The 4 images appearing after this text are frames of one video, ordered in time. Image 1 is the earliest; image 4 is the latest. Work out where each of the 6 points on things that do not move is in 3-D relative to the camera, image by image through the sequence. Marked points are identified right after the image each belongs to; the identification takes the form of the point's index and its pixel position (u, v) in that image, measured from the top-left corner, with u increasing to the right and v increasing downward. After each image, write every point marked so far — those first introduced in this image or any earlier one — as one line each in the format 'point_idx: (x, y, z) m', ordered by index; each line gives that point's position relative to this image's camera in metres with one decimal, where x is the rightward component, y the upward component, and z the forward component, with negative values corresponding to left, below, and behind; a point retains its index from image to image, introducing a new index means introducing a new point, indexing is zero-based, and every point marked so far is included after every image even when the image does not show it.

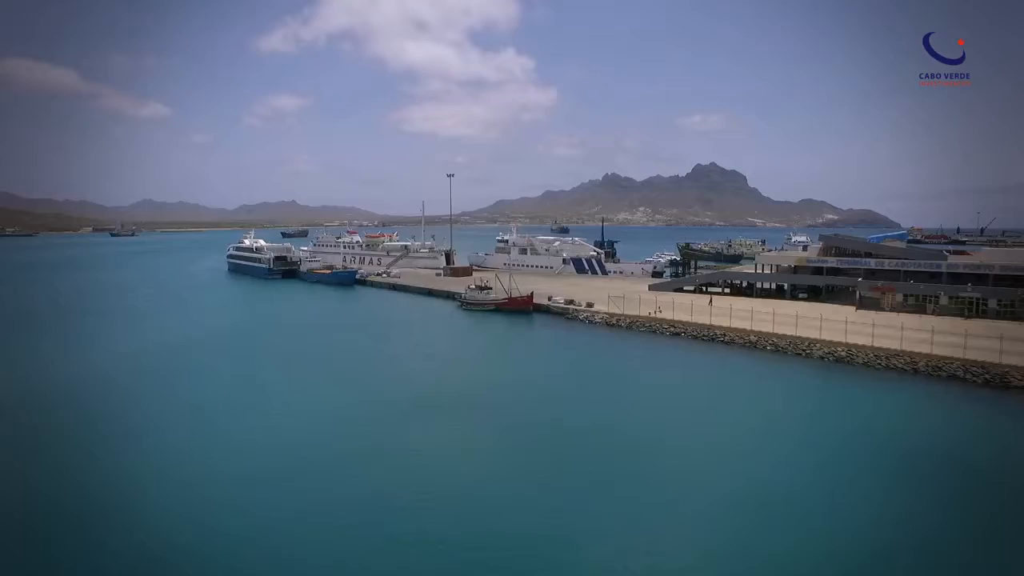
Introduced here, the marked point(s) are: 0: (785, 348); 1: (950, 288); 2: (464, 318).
0: (+5.6, -1.2, +11.8) m
1: (+10.3, 0.0, +13.1) m
2: (-1.5, -0.9, +16.1) m
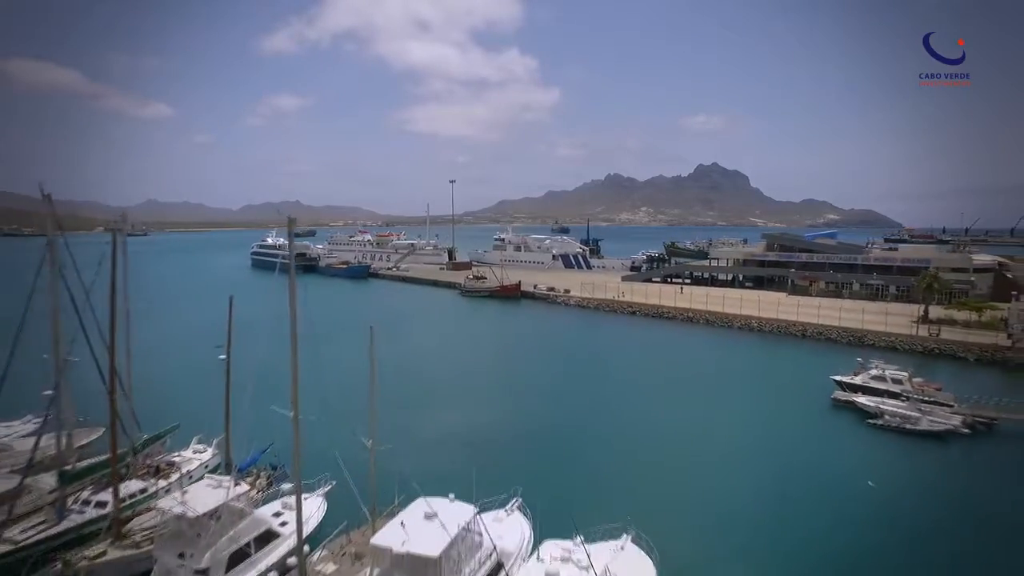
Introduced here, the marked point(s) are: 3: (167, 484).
0: (+5.4, -0.8, +14.9) m
1: (+10.1, +0.3, +16.1) m
2: (-1.8, -0.6, +19.1) m
3: (-2.8, -1.6, +4.5) m
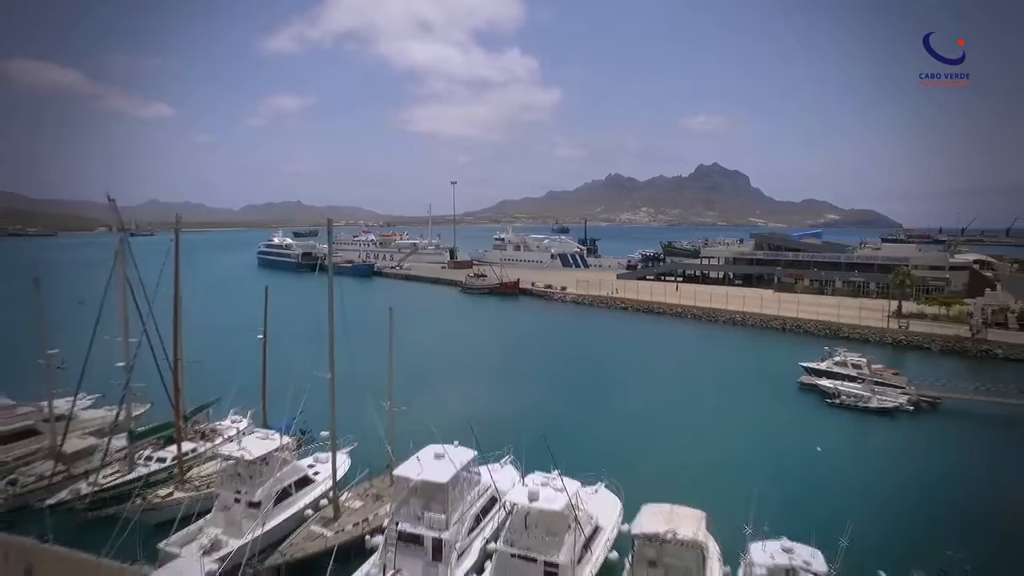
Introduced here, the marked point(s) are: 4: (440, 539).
0: (+5.3, -0.8, +15.7) m
1: (+10.0, +0.4, +16.9) m
2: (-1.8, -0.5, +20.0) m
3: (-2.9, -1.5, +5.4) m
4: (-0.5, -1.6, +3.6) m
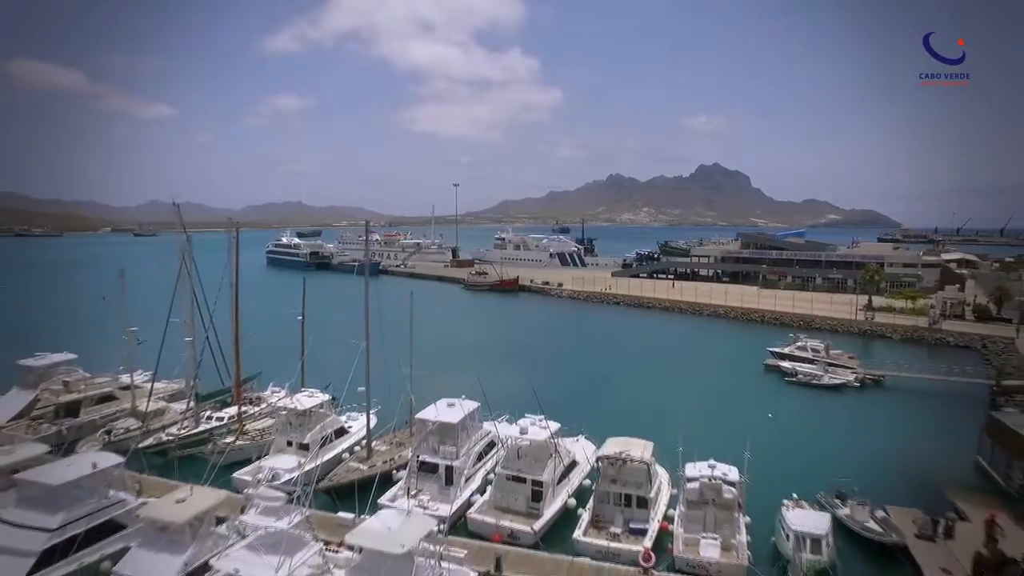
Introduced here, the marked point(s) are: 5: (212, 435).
0: (+5.3, -0.6, +16.8) m
1: (+10.0, +0.5, +18.0) m
2: (-1.8, -0.4, +21.1) m
3: (-2.9, -1.4, +6.5) m
4: (-0.5, -1.5, +4.7) m
5: (-3.1, -1.5, +5.8) m
